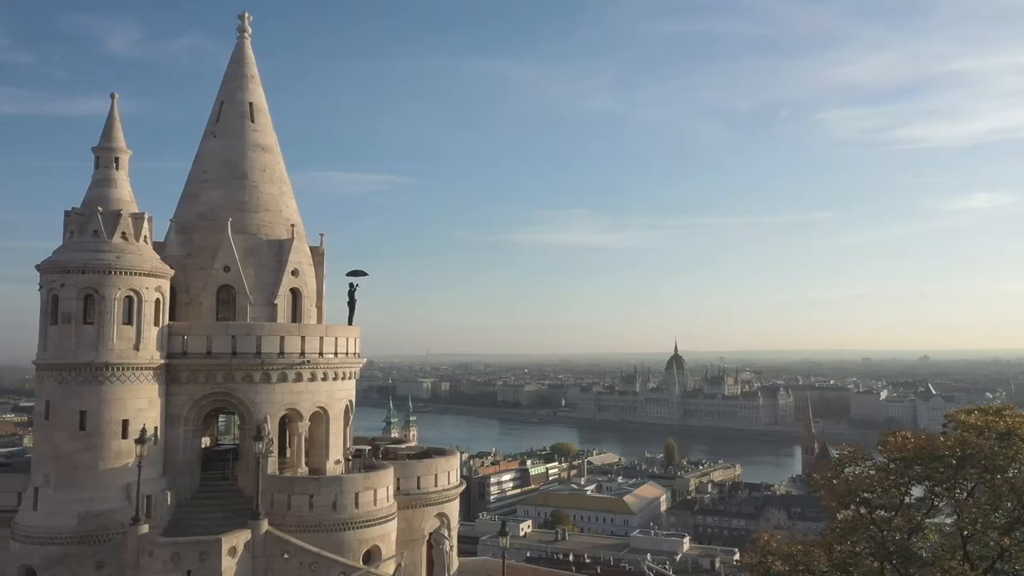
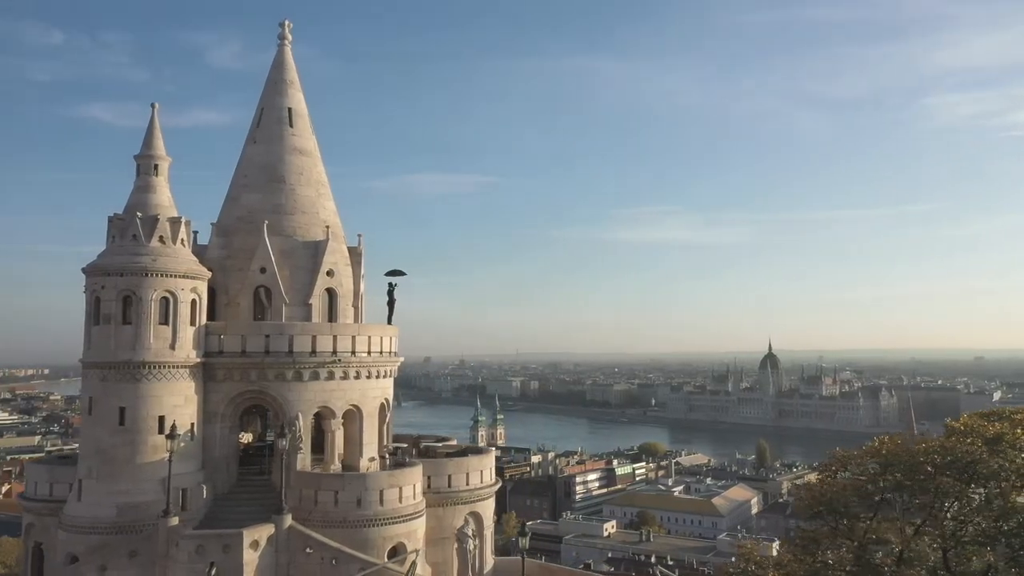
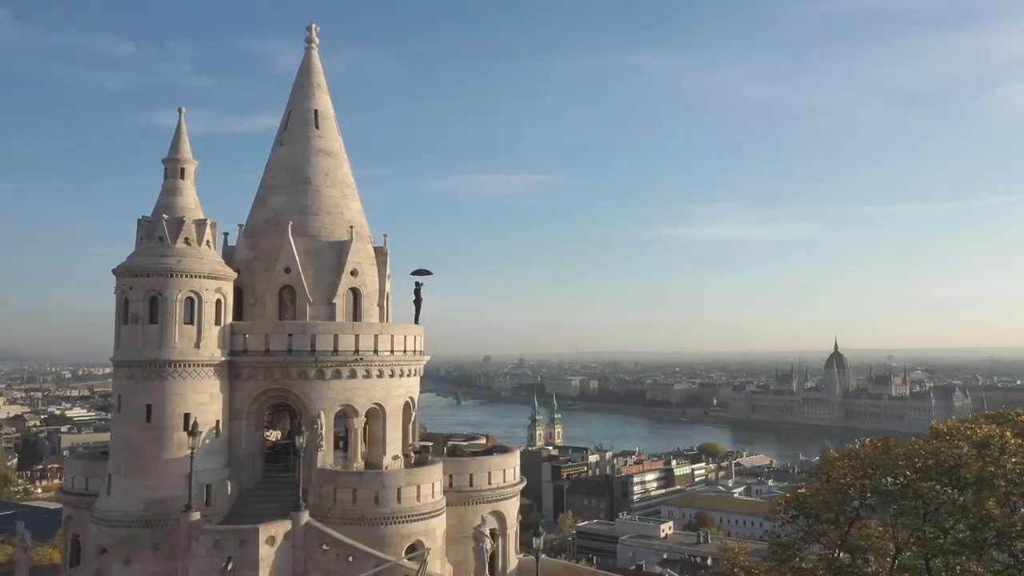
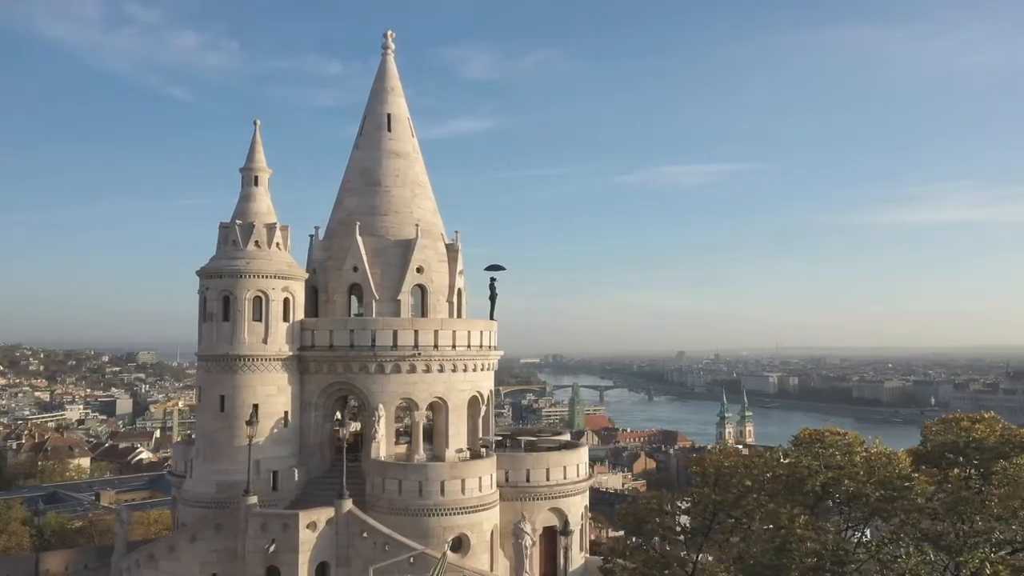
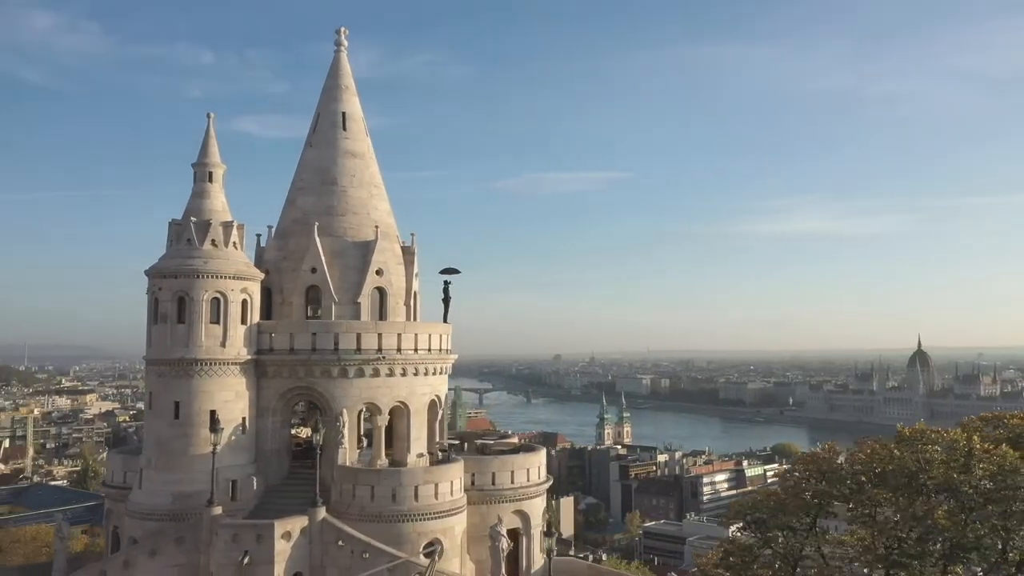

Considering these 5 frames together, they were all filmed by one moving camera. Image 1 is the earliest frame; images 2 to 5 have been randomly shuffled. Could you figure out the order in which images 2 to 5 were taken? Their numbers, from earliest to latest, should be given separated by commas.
2, 3, 5, 4
